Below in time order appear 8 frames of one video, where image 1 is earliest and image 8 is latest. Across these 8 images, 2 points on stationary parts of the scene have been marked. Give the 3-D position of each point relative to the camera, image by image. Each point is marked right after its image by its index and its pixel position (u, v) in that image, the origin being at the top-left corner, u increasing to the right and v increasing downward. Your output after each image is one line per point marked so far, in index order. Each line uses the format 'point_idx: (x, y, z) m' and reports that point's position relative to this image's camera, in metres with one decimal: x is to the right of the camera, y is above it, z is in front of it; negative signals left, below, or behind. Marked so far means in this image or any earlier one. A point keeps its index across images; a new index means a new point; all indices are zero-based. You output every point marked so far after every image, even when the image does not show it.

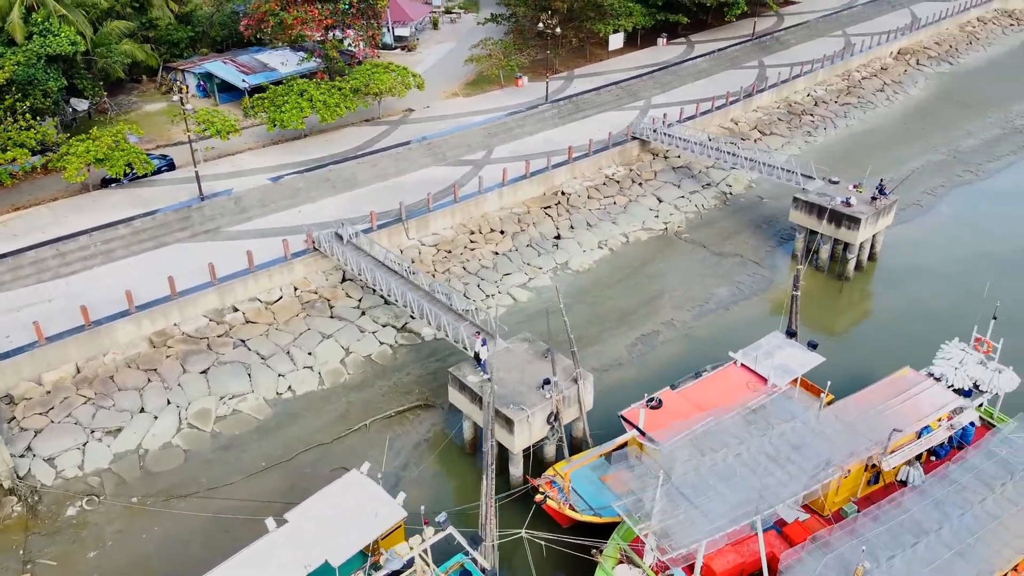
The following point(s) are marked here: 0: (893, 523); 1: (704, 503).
0: (+8.9, -5.4, +18.9) m
1: (+4.5, -5.1, +19.0) m
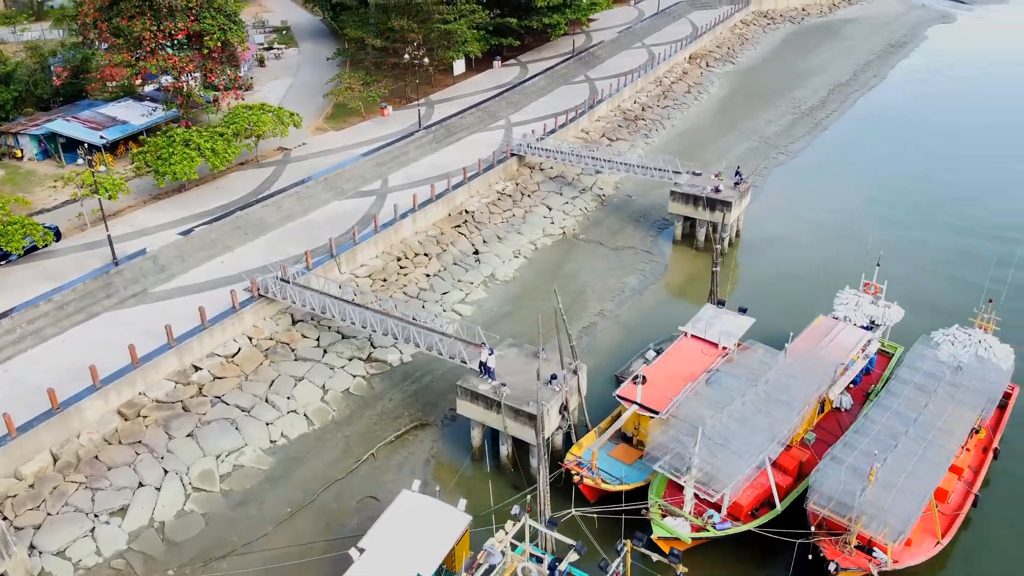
0: (+10.5, -4.1, +23.6) m
1: (+6.2, -4.5, +22.6) m
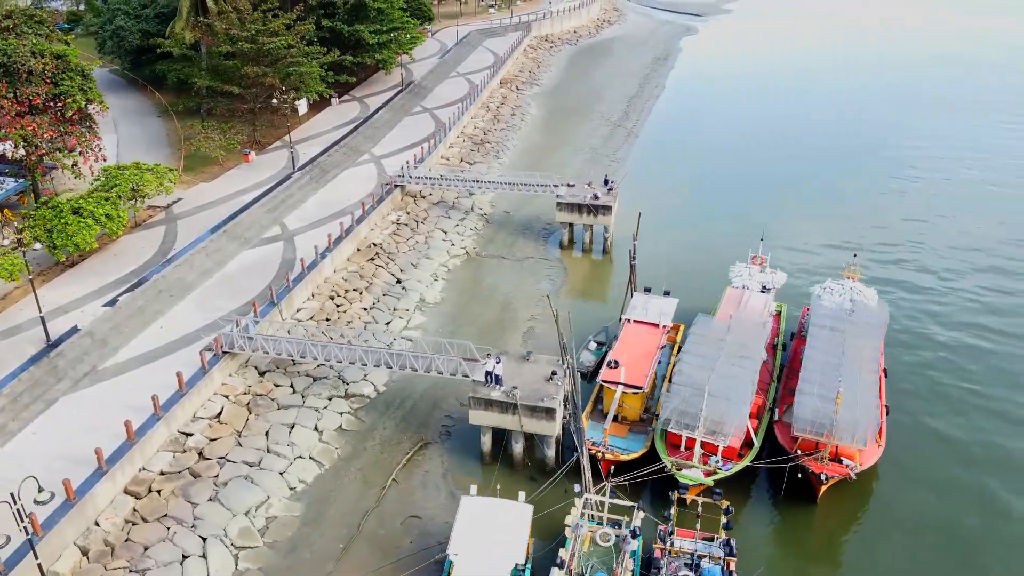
0: (+11.0, -2.8, +29.3) m
1: (+7.3, -3.8, +27.1) m
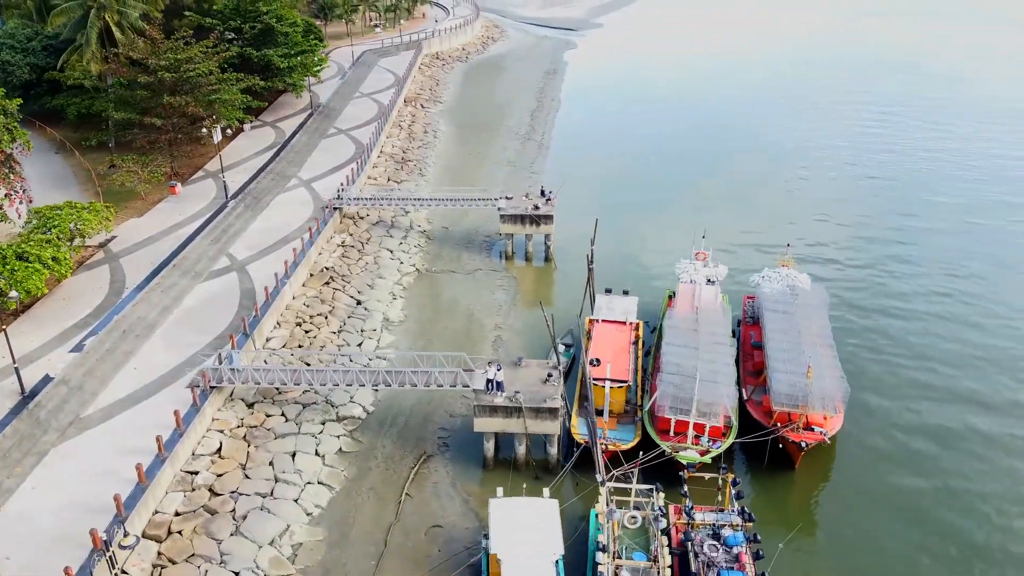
0: (+10.7, -2.3, +32.4) m
1: (+7.4, -3.5, +29.6) m
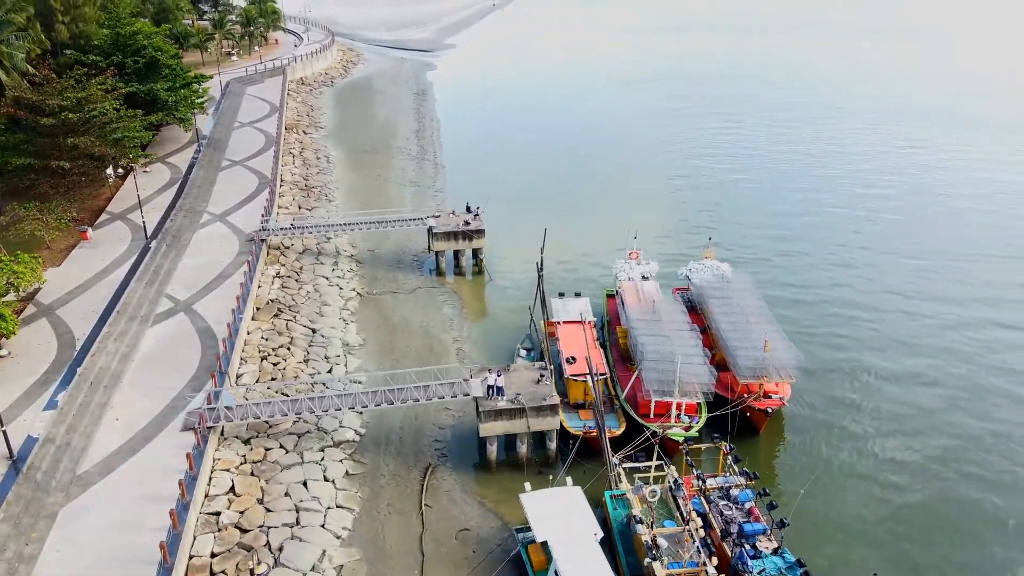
0: (+9.7, -1.8, +36.3) m
1: (+7.2, -3.2, +32.9) m
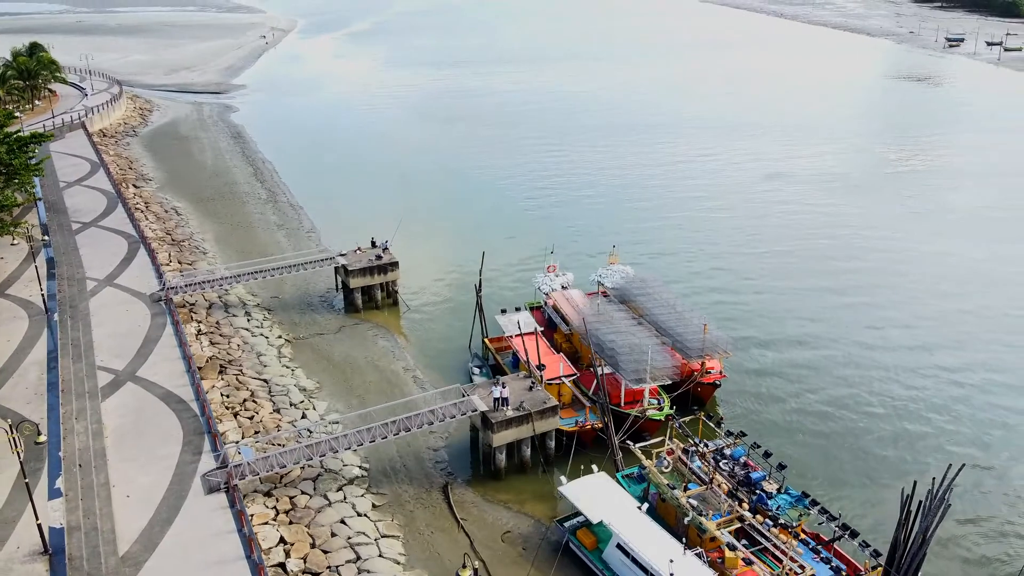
0: (+7.7, -1.6, +41.5) m
1: (+6.5, -3.1, +37.5) m
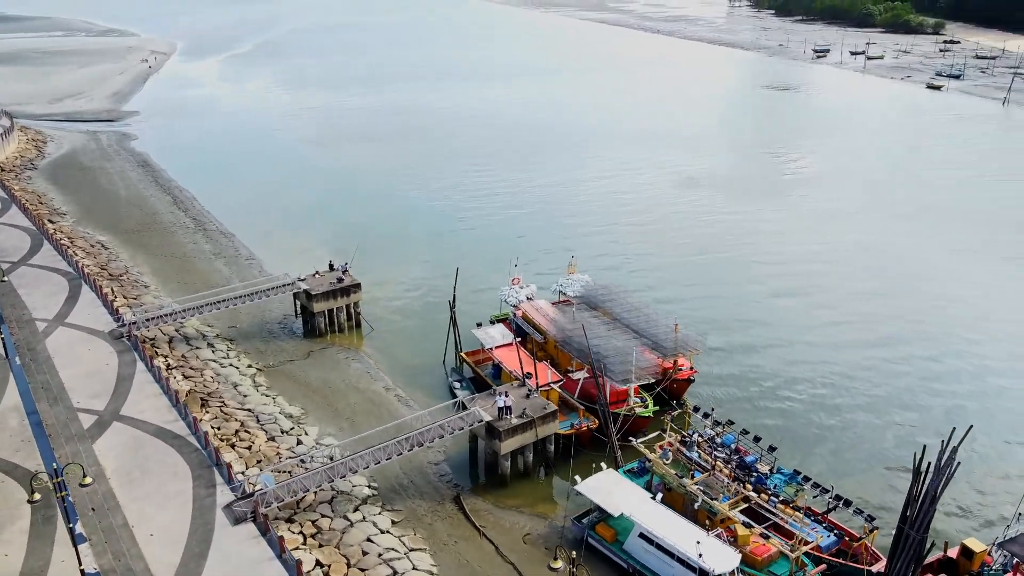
0: (+6.6, -1.8, +43.9) m
1: (+5.9, -3.3, +39.7) m
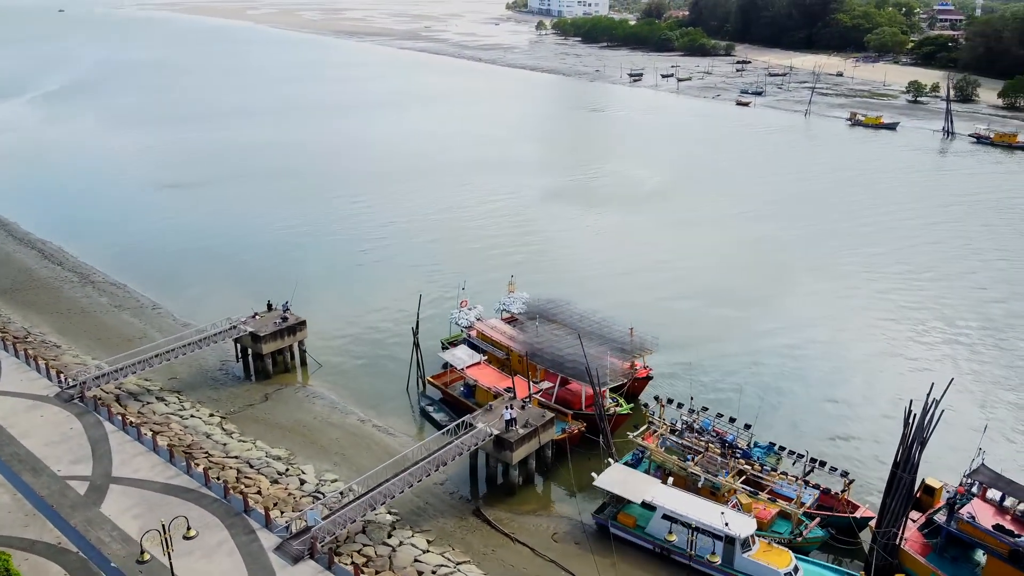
0: (+4.4, -2.5, +47.4) m
1: (+4.9, -3.9, +43.1) m
